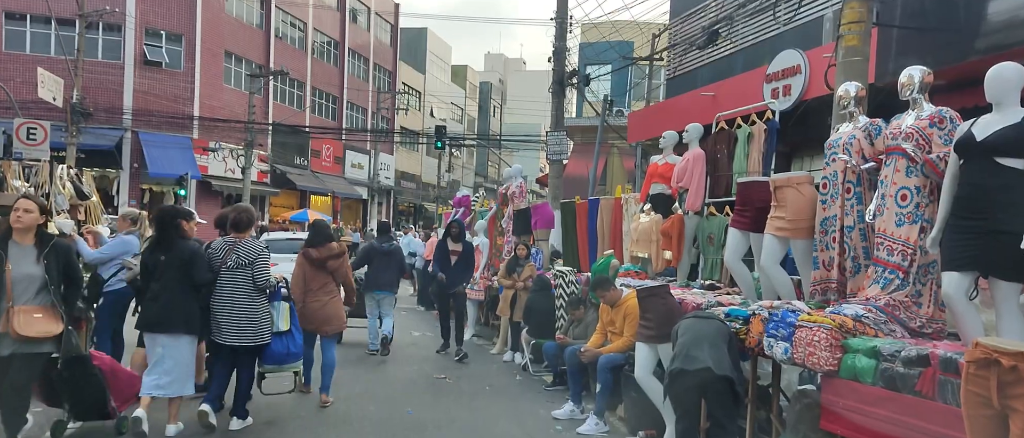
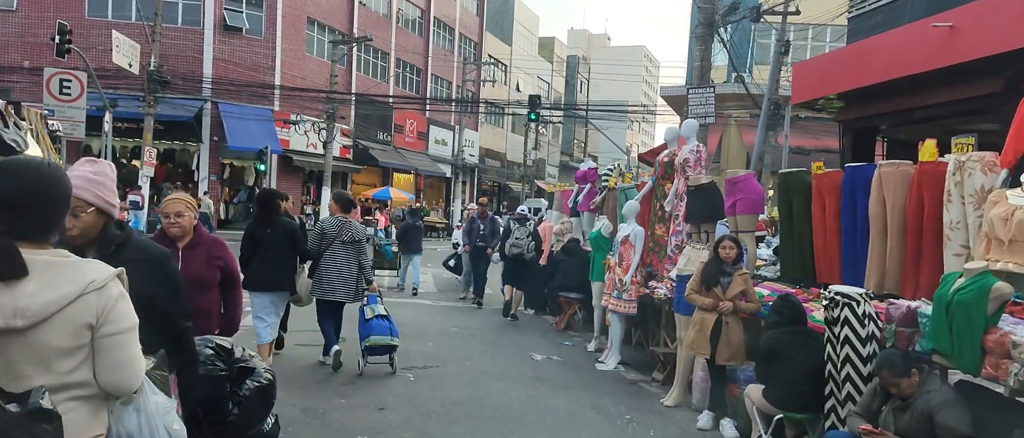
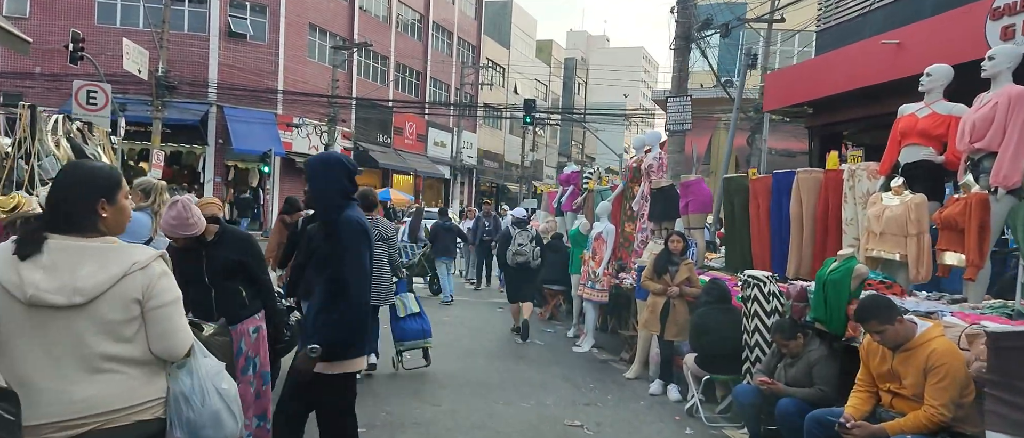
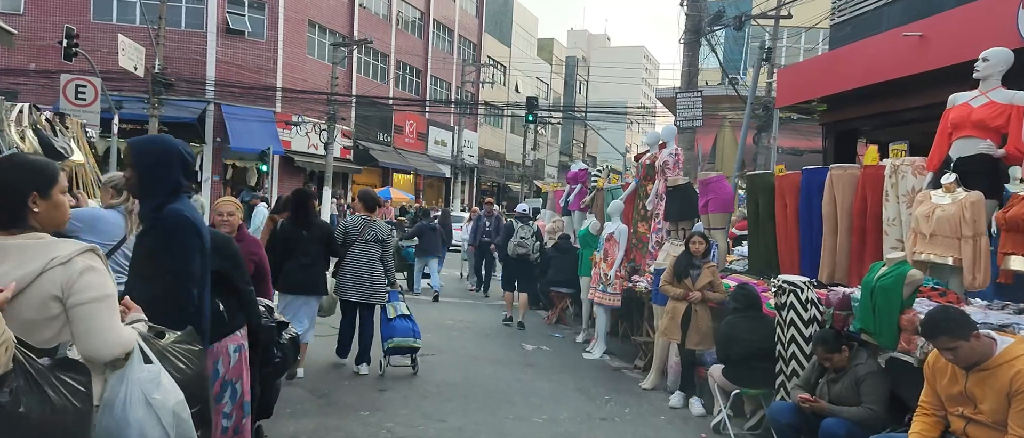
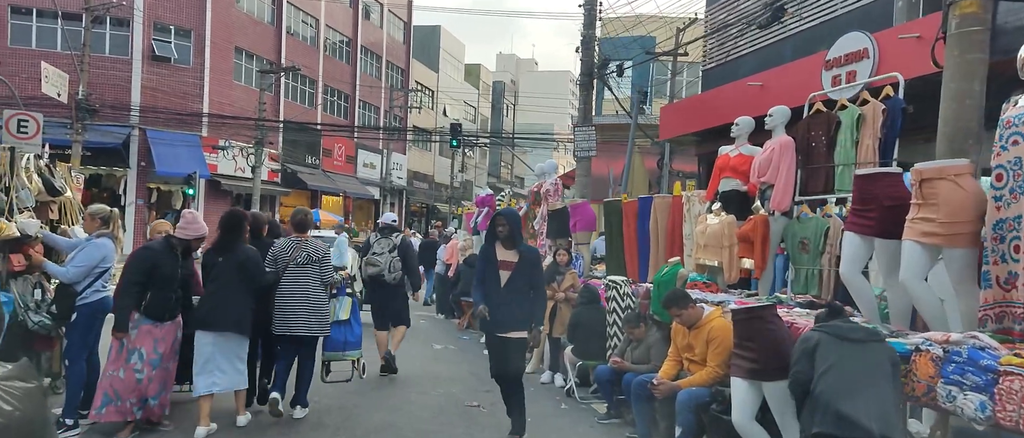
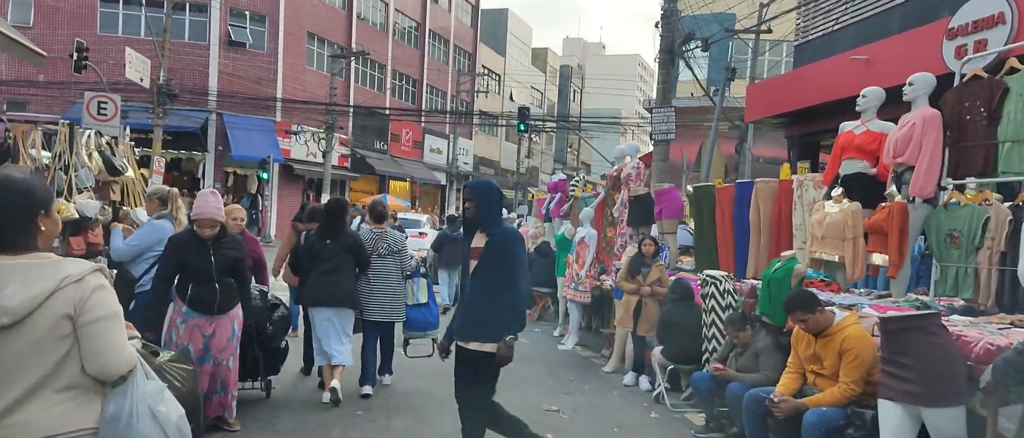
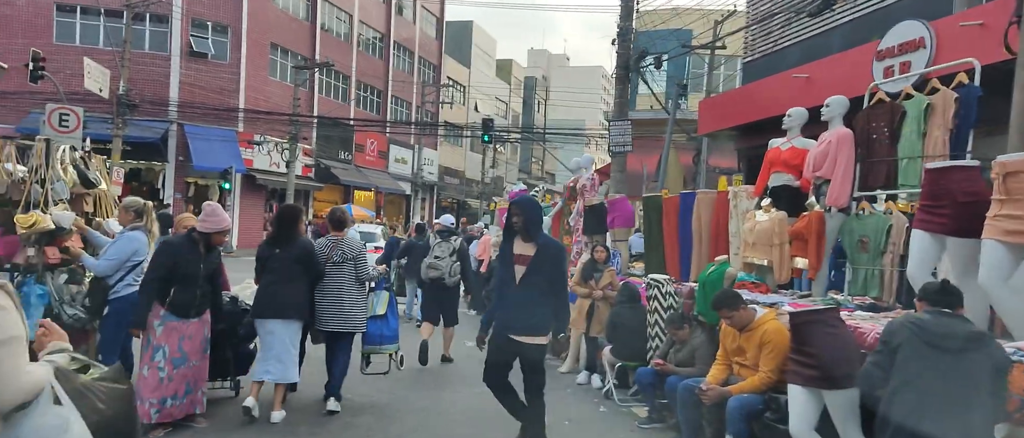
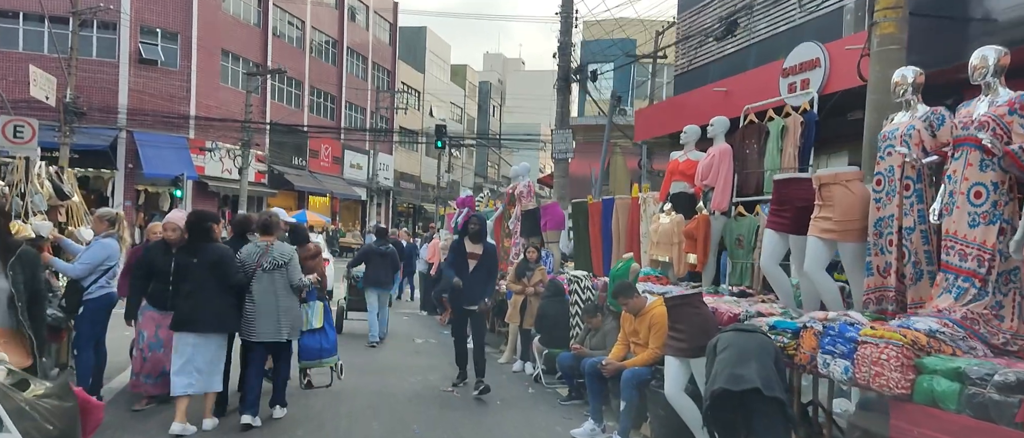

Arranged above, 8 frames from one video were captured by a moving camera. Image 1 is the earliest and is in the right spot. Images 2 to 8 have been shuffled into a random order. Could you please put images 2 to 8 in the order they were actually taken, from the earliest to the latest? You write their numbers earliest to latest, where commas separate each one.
8, 5, 7, 6, 3, 4, 2
